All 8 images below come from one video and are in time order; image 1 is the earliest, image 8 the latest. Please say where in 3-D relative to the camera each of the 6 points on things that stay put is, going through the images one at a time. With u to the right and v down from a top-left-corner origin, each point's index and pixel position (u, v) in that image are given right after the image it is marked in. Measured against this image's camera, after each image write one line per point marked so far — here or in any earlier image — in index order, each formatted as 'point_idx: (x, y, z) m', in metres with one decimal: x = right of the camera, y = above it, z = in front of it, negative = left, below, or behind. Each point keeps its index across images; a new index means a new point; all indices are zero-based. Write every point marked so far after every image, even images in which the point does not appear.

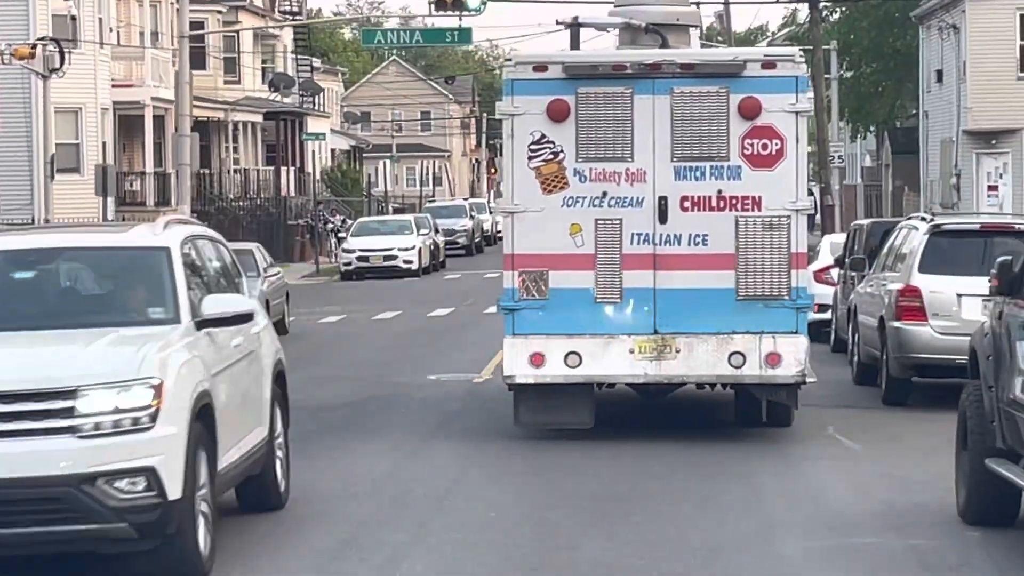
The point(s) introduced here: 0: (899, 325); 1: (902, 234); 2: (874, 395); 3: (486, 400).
0: (+2.4, -0.2, +14.8) m
1: (+2.7, +0.4, +15.8) m
2: (+2.5, -0.7, +16.2) m
3: (-0.2, -0.7, +16.5) m
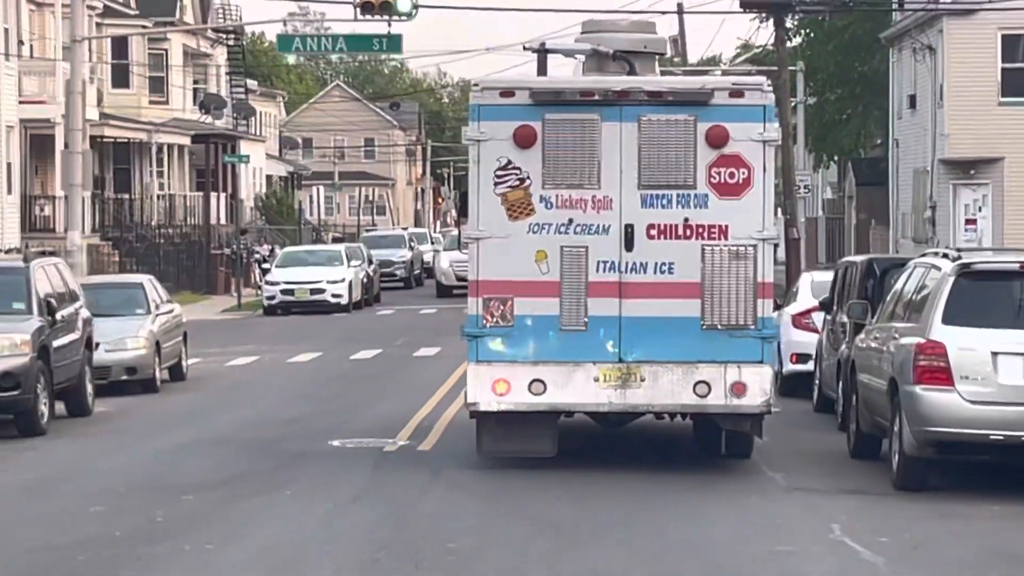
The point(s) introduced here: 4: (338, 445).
0: (+2.0, -0.5, +11.6) m
1: (+2.2, +0.1, +12.8) m
2: (+2.0, -1.0, +13.1) m
3: (-0.6, -1.0, +13.3) m
4: (-1.1, -1.0, +14.5) m
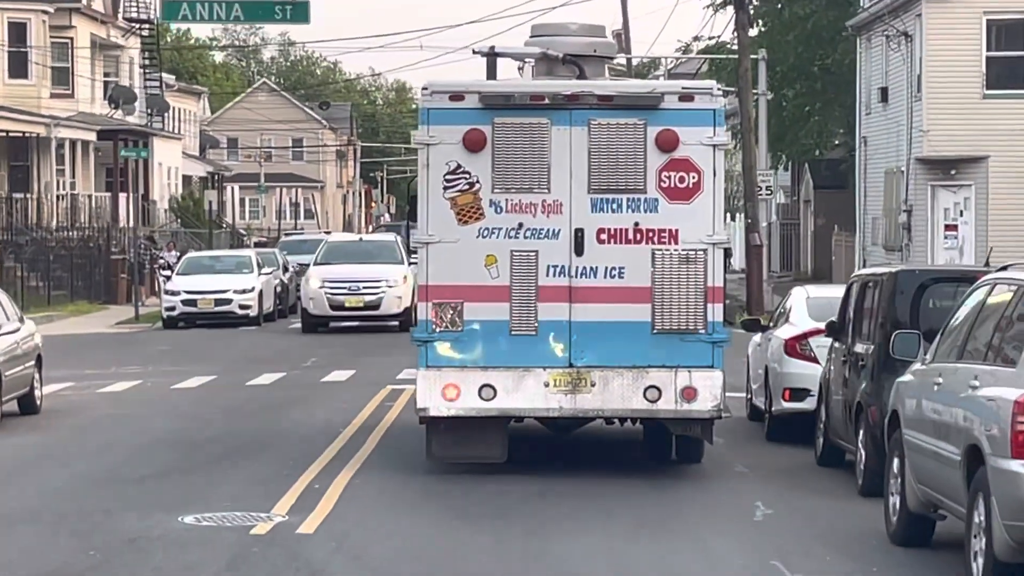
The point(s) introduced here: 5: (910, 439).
0: (+1.7, -0.6, +7.9) m
1: (+1.9, 0.0, +9.0) m
2: (+1.7, -1.1, +9.4) m
3: (-1.0, -1.1, +9.6) m
4: (-1.5, -1.1, +10.7) m
5: (+1.7, -0.6, +9.7) m
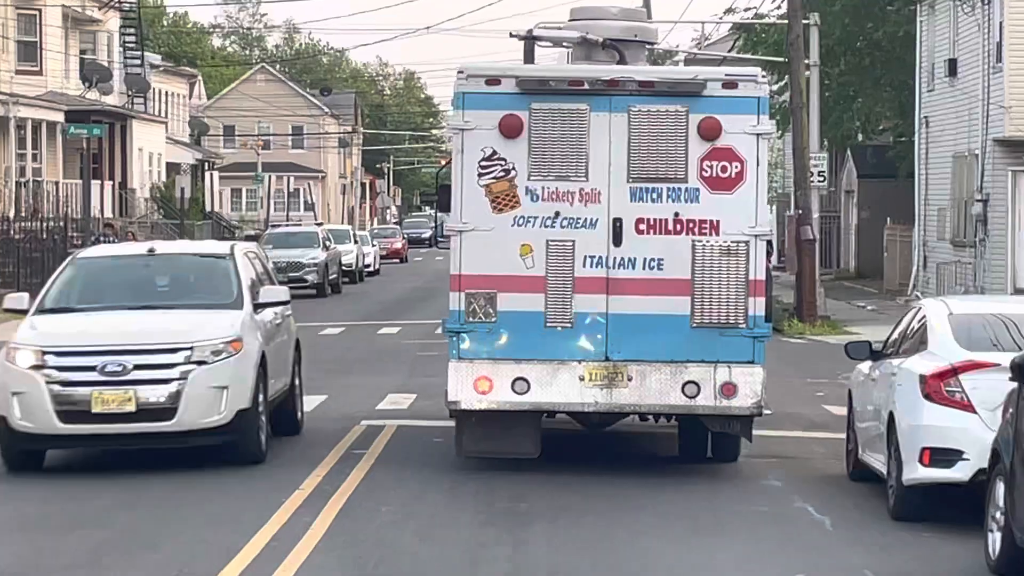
0: (+1.7, -0.7, +3.3) m
1: (+1.9, -0.1, +4.4) m
2: (+1.7, -1.2, +4.7) m
3: (-1.0, -1.2, +4.9) m
4: (-1.4, -1.1, +6.1) m
5: (+1.7, -0.7, +5.1) m
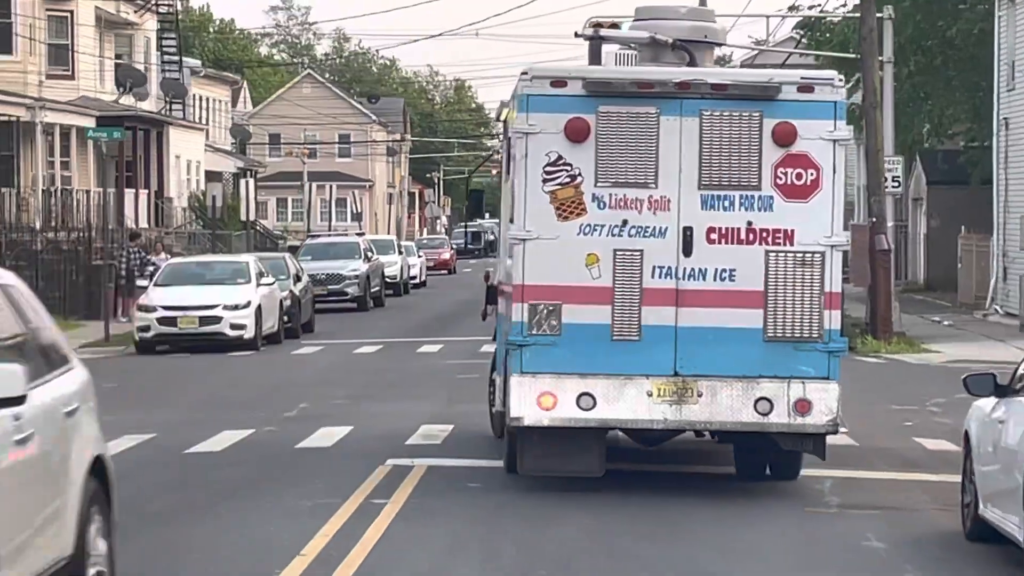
0: (+1.8, -0.7, +1.2) m
1: (+1.9, -0.2, +2.3) m
2: (+1.8, -1.3, +2.6) m
3: (-0.9, -1.2, +2.9) m
4: (-1.4, -1.2, +4.0) m
5: (+1.8, -0.8, +3.0) m
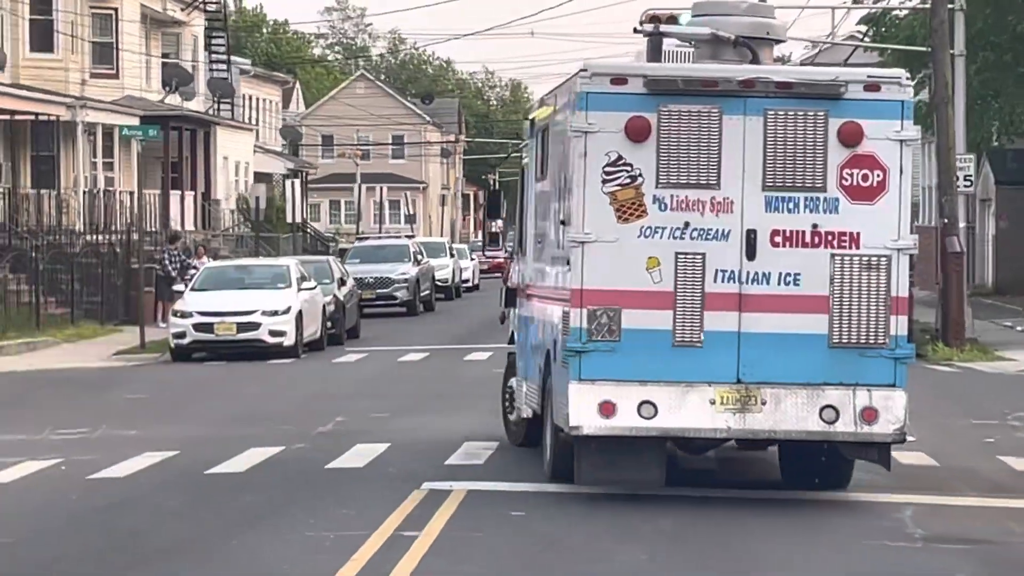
0: (+1.7, -0.8, 0.0) m
1: (+1.9, -0.2, +1.1) m
2: (+1.7, -1.3, +1.4) m
3: (-0.9, -1.3, +1.7) m
4: (-1.3, -1.2, +2.9) m
5: (+1.8, -0.8, +1.8) m
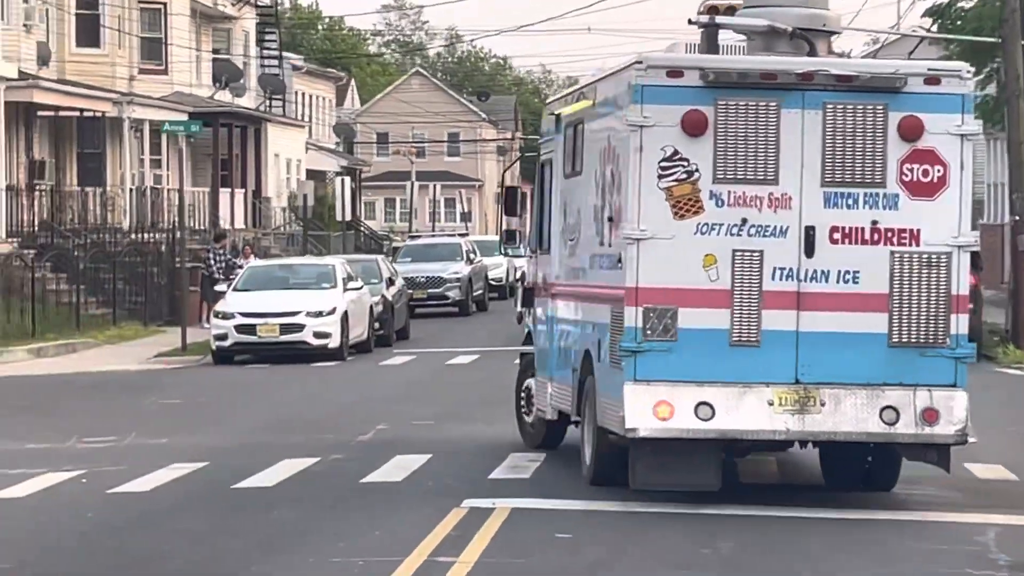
0: (+1.6, -0.8, -0.9) m
1: (+1.9, -0.2, +0.2) m
2: (+1.7, -1.3, +0.5) m
3: (-1.0, -1.3, +0.9) m
4: (-1.3, -1.2, +2.0) m
5: (+1.7, -0.8, +0.9) m
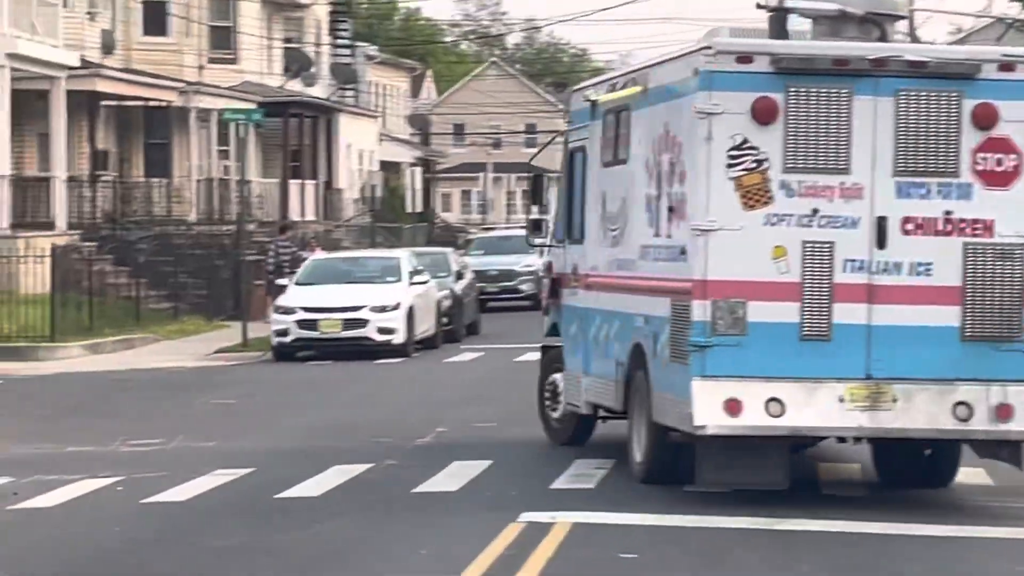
0: (+1.5, -0.8, -1.9) m
1: (+1.8, -0.2, -0.8) m
2: (+1.6, -1.3, -0.4) m
3: (-1.0, -1.3, 0.0) m
4: (-1.4, -1.2, +1.2) m
5: (+1.6, -0.8, -0.1) m
